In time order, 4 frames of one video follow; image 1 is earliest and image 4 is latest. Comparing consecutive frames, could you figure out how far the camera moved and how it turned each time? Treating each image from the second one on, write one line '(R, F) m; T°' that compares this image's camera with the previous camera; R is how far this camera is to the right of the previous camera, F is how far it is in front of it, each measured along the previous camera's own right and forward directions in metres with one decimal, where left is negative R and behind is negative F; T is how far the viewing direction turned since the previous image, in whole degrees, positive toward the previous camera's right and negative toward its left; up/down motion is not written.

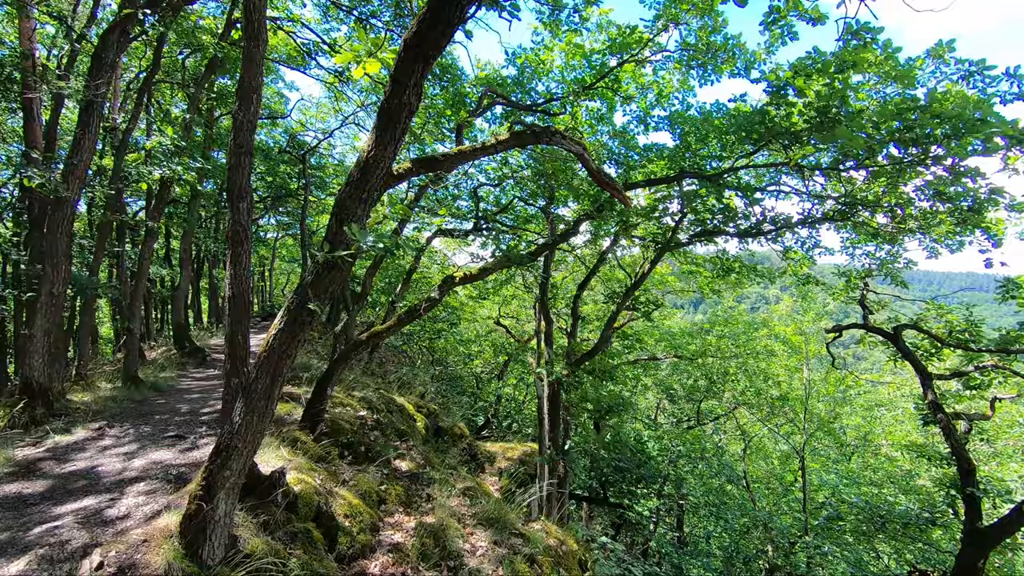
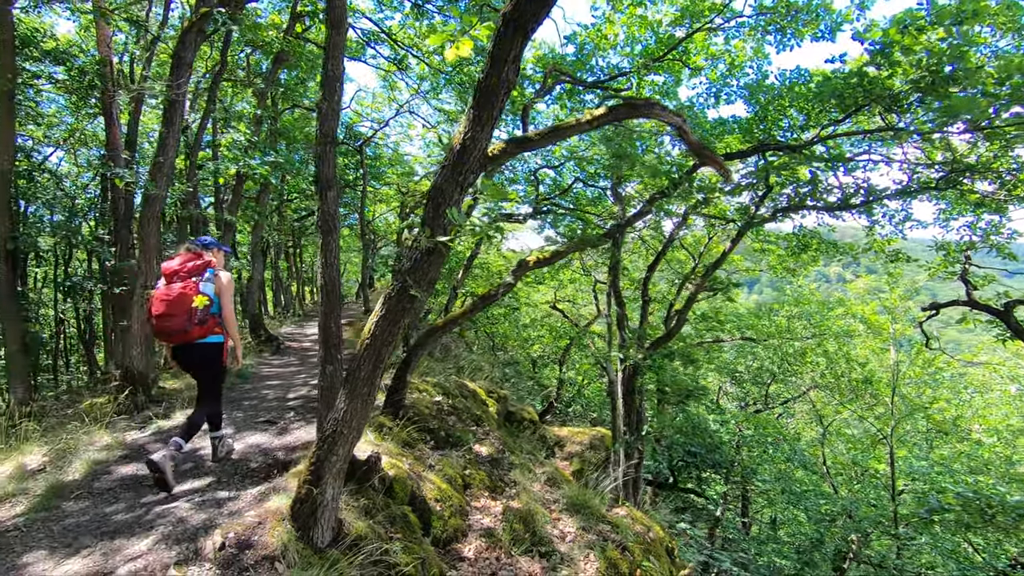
(-0.3, +0.1) m; -5°
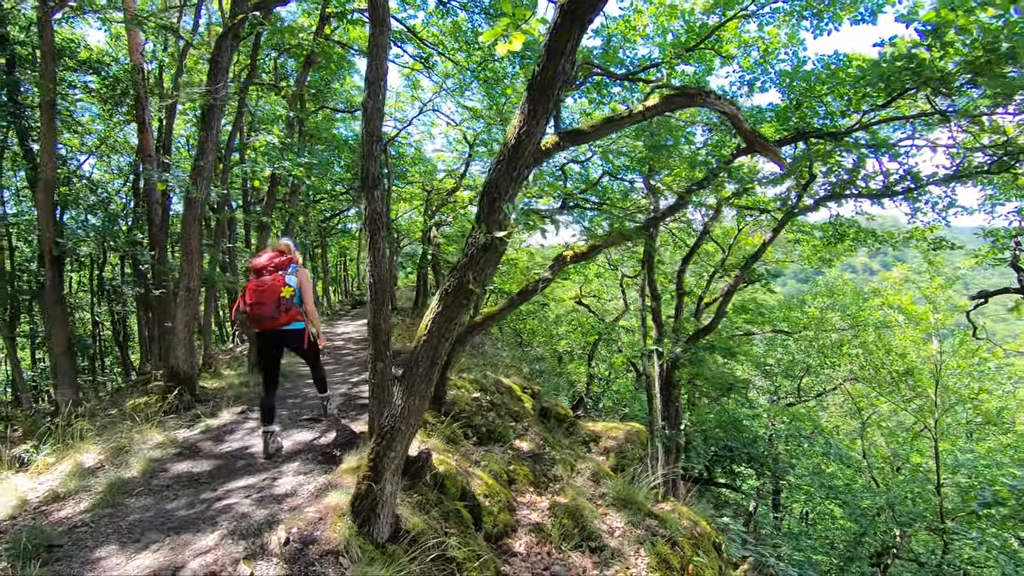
(-0.2, 0.0) m; -2°
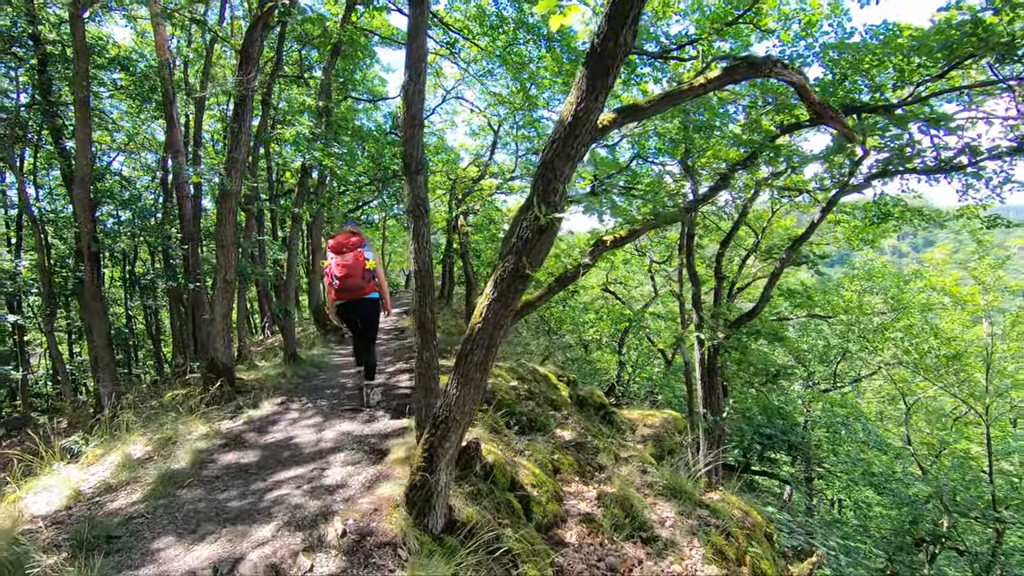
(-0.2, +0.1) m; -2°
